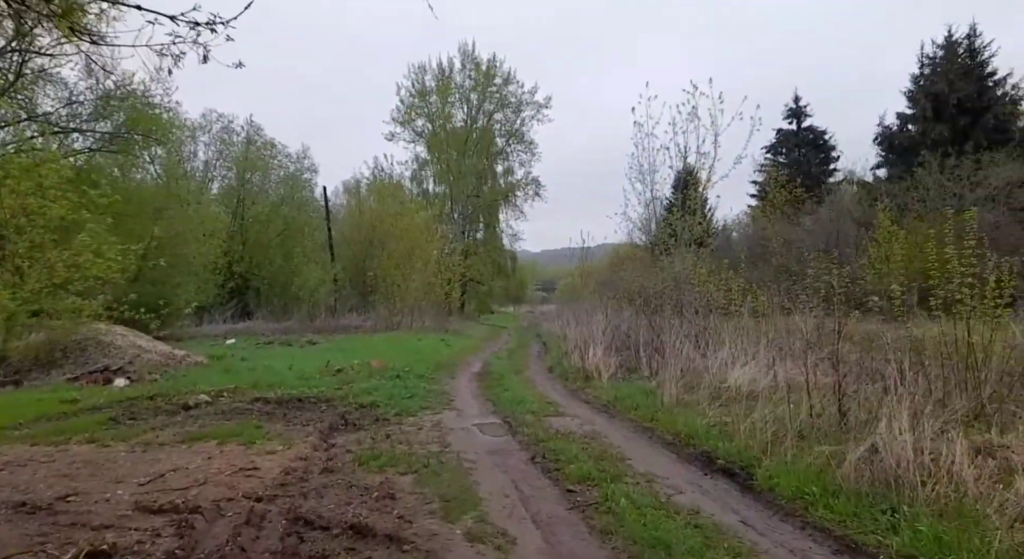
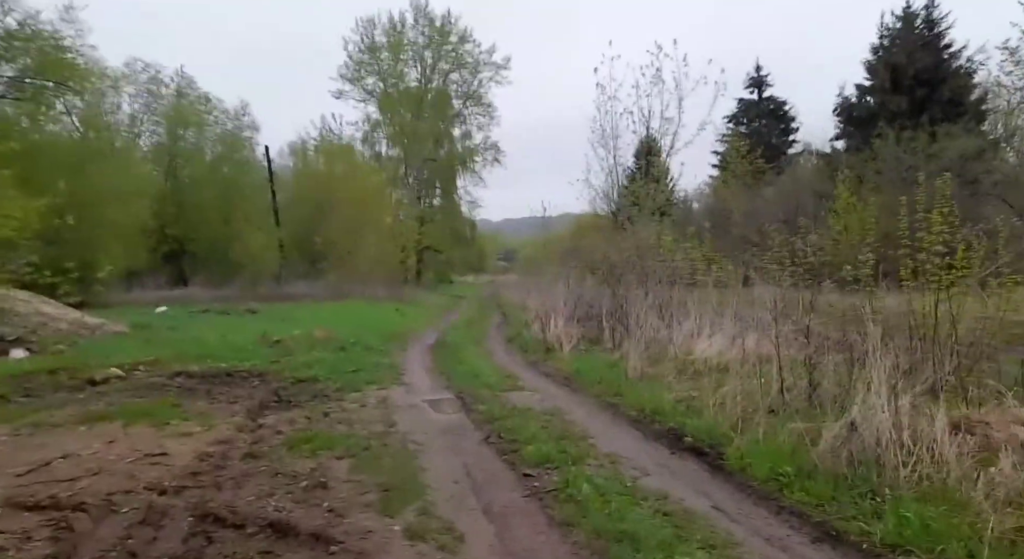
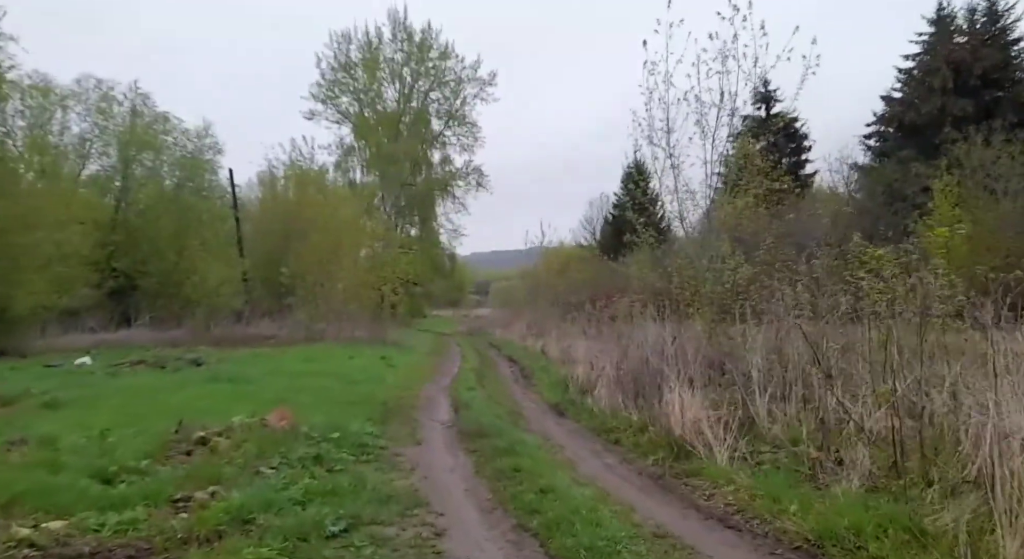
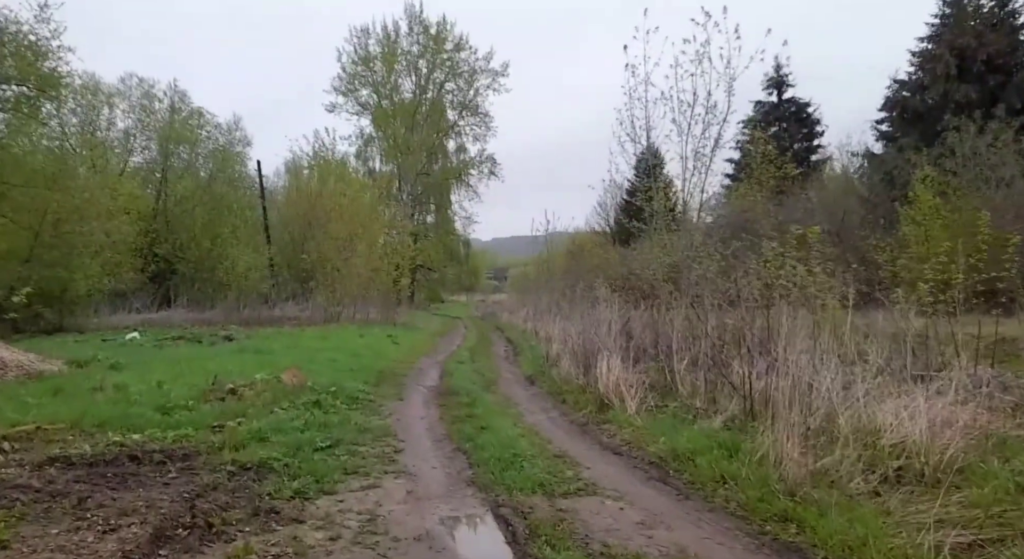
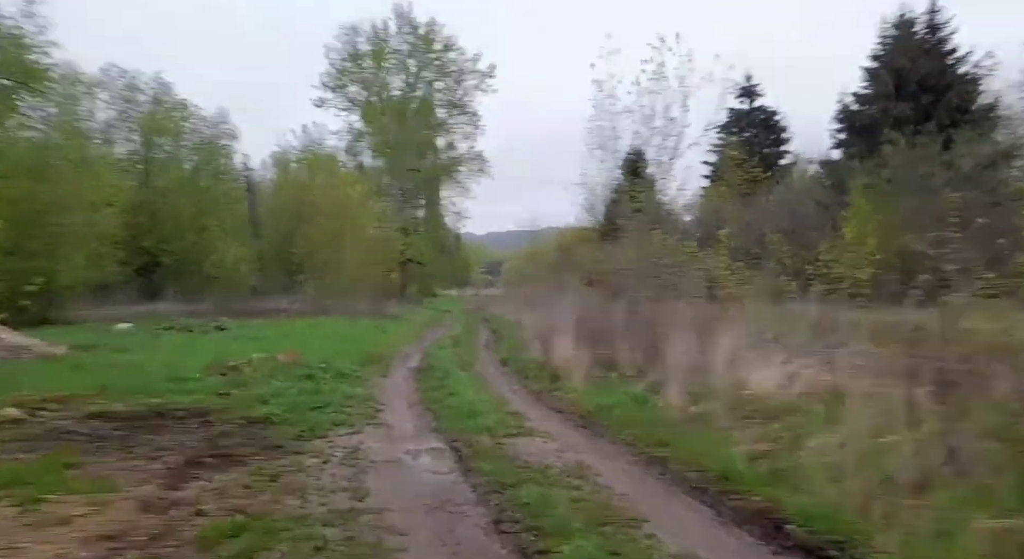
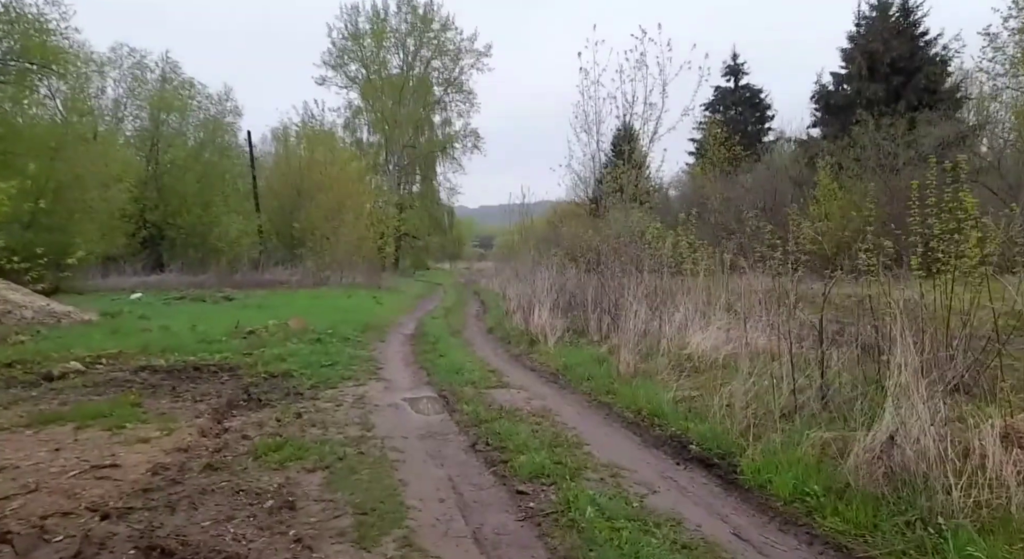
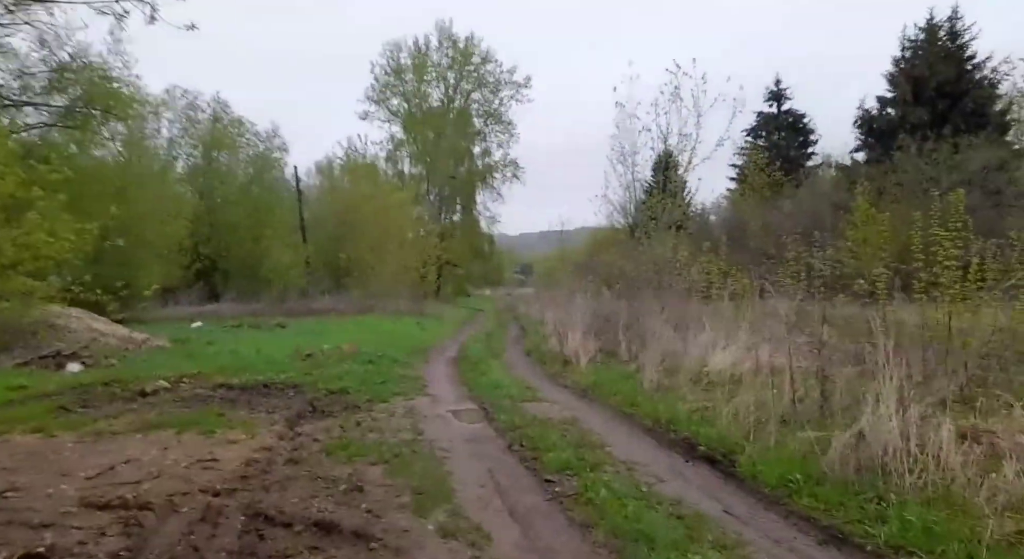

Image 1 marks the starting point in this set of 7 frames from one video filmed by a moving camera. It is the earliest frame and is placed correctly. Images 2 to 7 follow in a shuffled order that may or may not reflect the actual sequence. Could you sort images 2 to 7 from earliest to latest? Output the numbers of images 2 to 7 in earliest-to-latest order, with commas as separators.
7, 2, 6, 5, 4, 3
